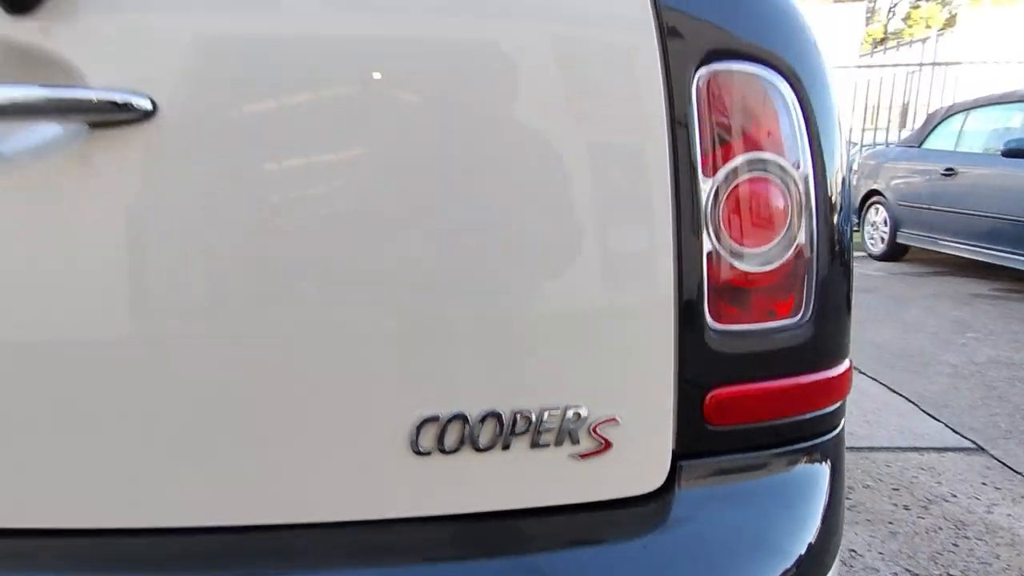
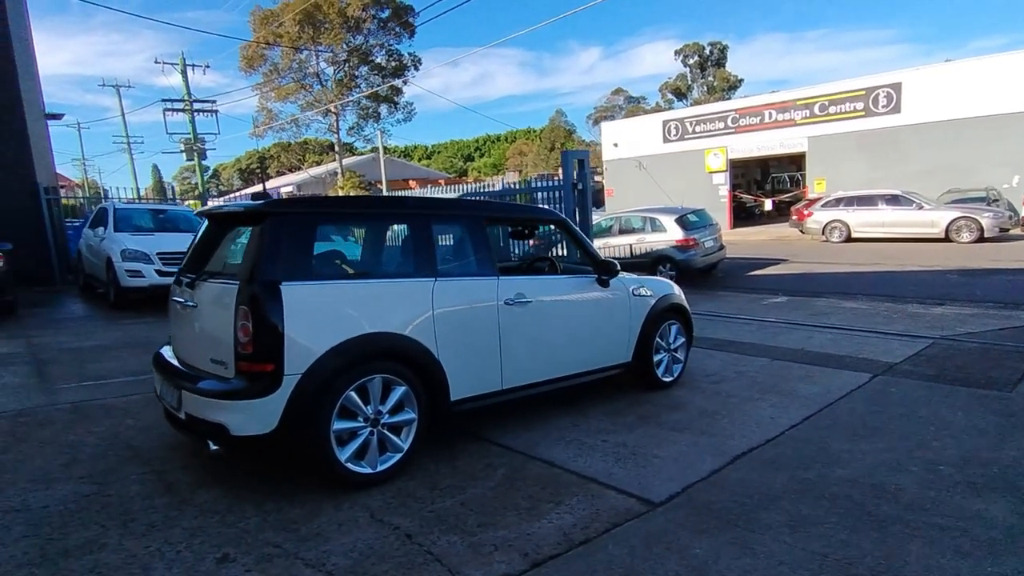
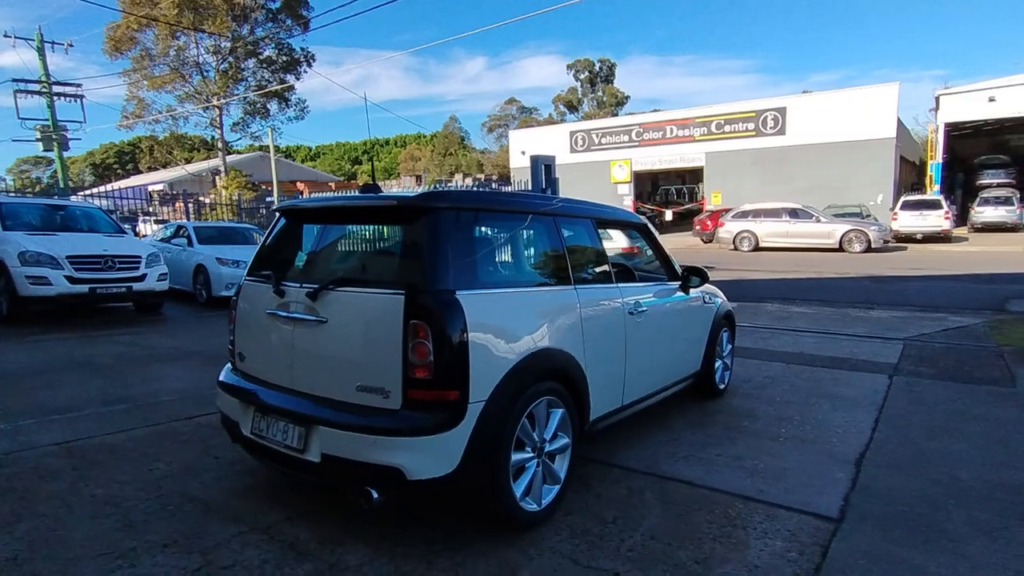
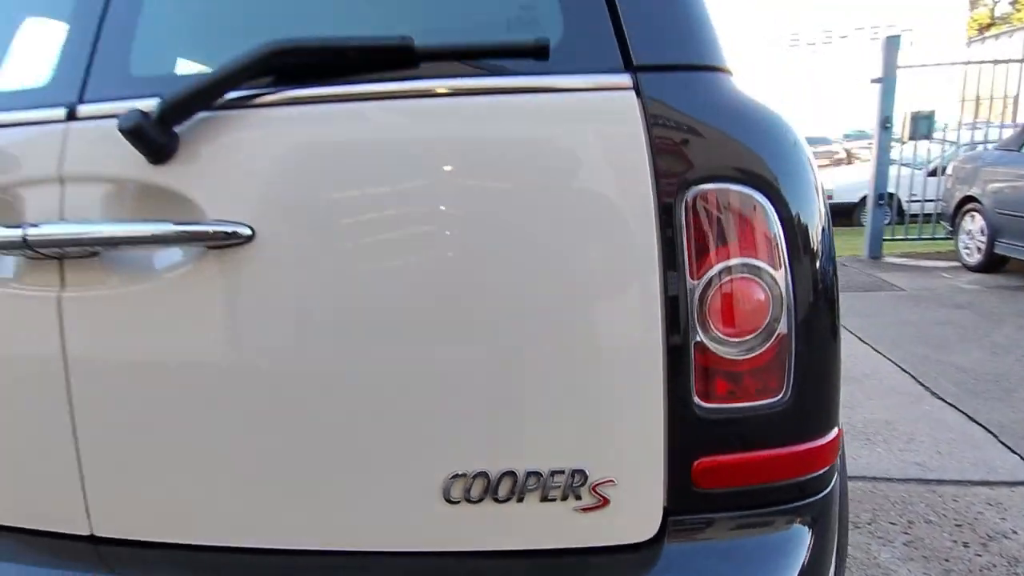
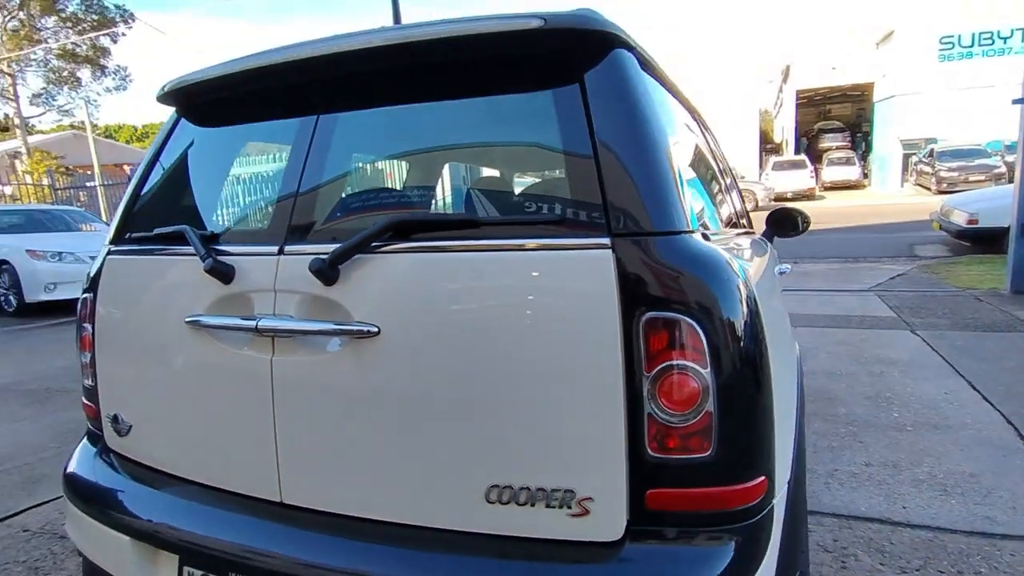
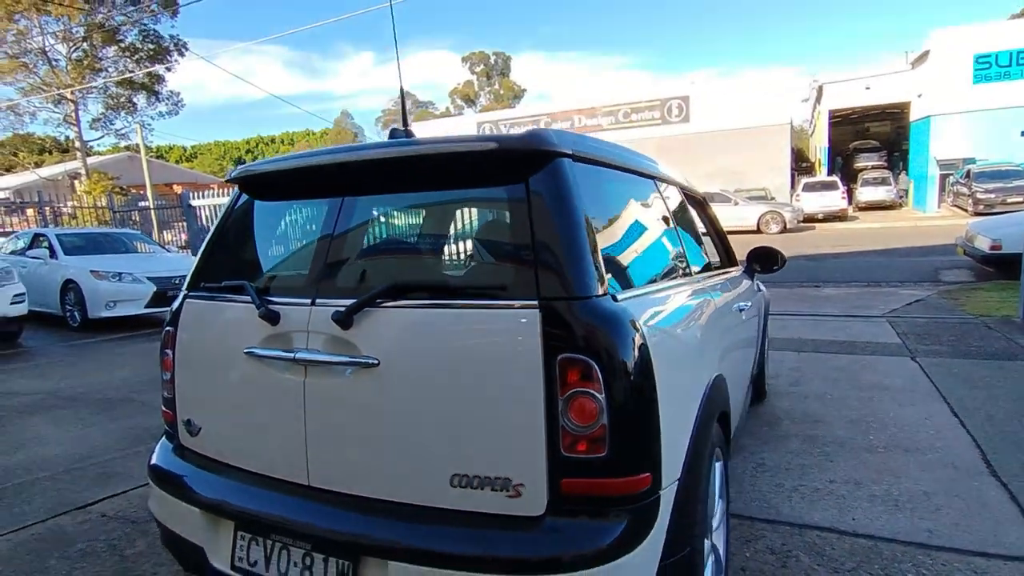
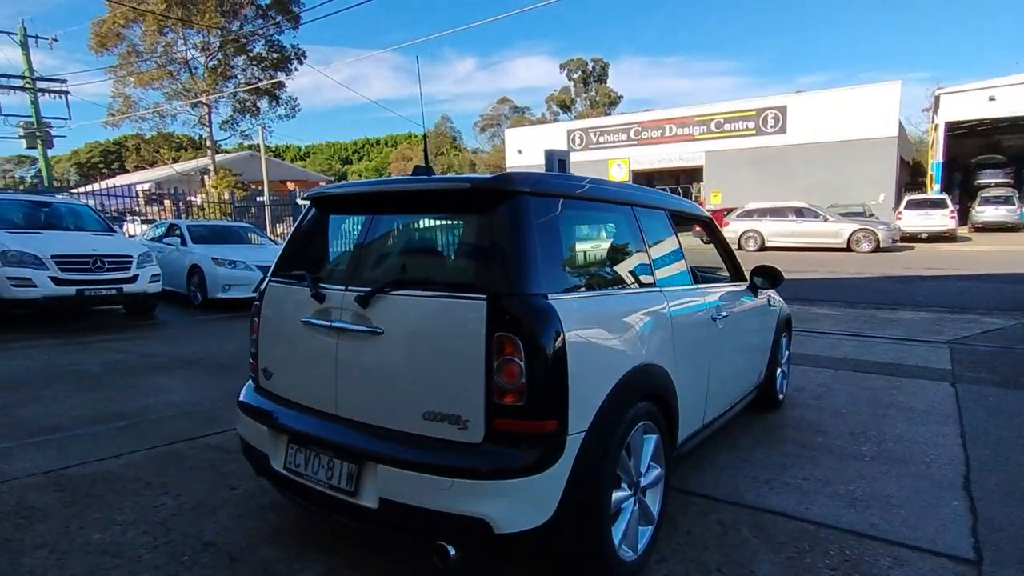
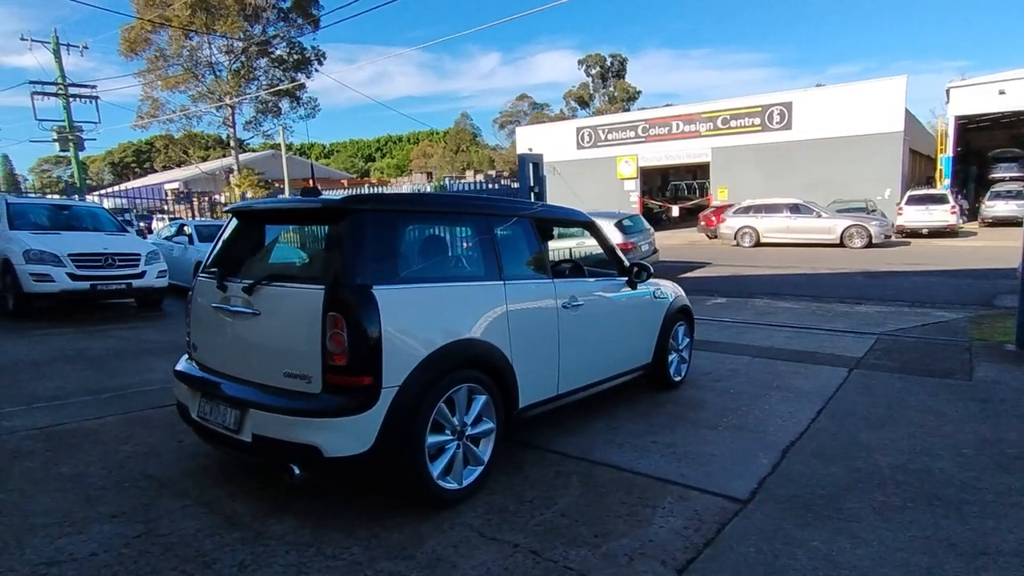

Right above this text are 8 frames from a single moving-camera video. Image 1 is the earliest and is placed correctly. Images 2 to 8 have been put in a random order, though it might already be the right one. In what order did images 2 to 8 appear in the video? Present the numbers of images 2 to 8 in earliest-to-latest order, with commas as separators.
4, 5, 6, 7, 3, 8, 2
